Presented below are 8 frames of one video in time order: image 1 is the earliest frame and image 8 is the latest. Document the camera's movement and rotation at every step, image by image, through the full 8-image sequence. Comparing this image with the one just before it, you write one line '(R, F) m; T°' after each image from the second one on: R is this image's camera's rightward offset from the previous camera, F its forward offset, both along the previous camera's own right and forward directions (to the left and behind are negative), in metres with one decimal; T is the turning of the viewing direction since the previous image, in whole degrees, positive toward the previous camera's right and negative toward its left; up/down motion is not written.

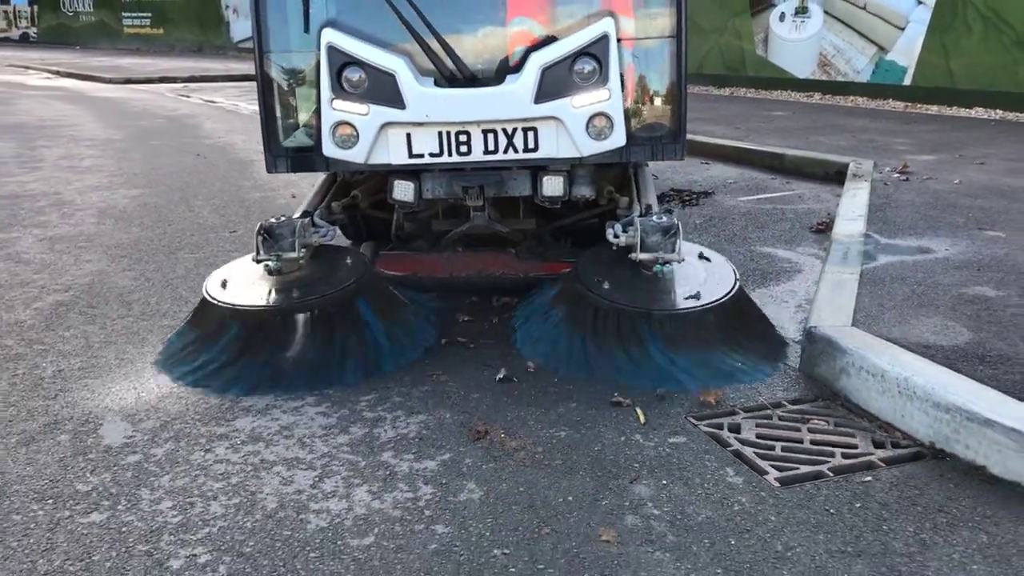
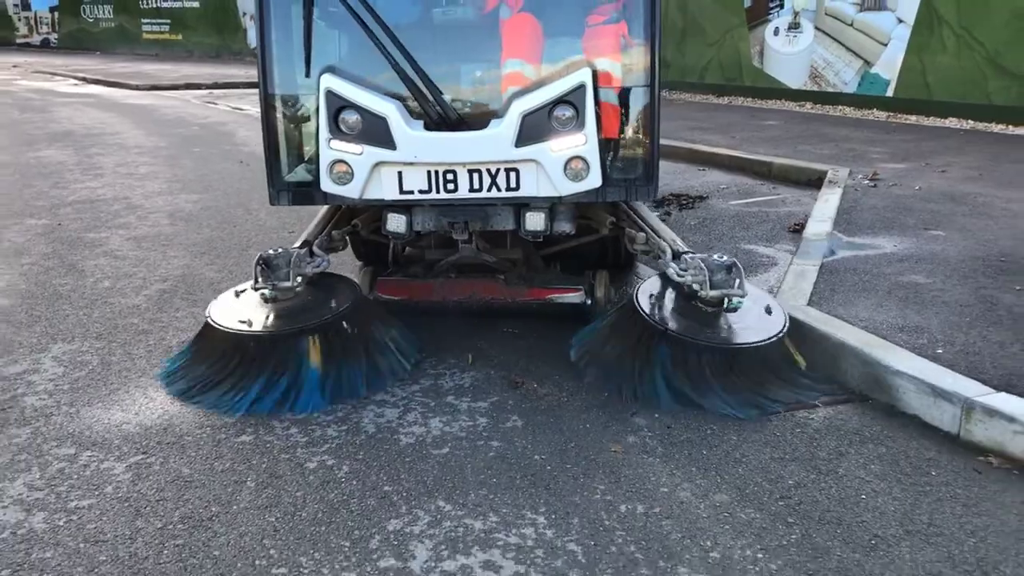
(-0.1, -0.9) m; 0°
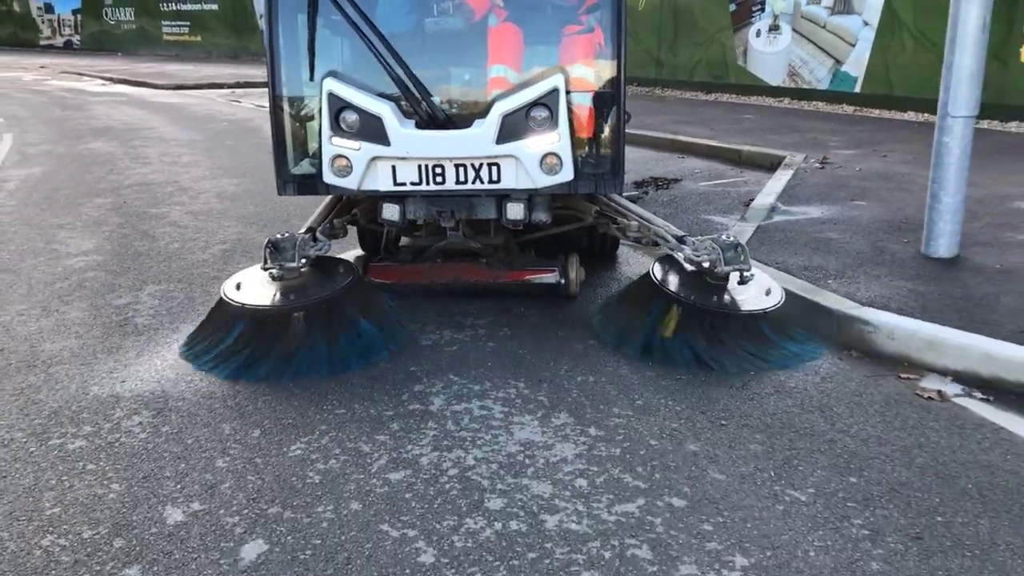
(+0.1, -1.1) m; -1°
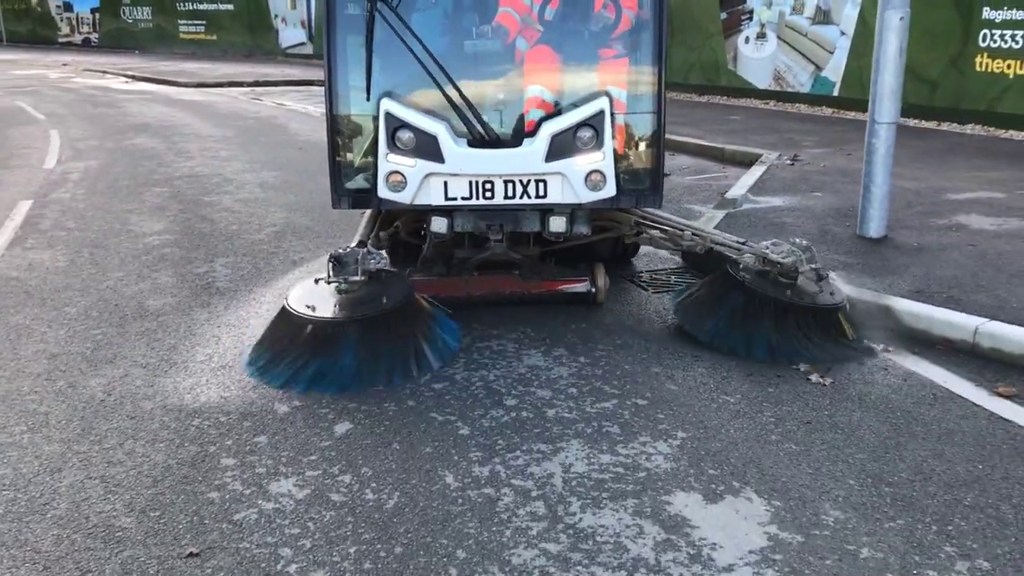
(0.0, -1.1) m; 0°
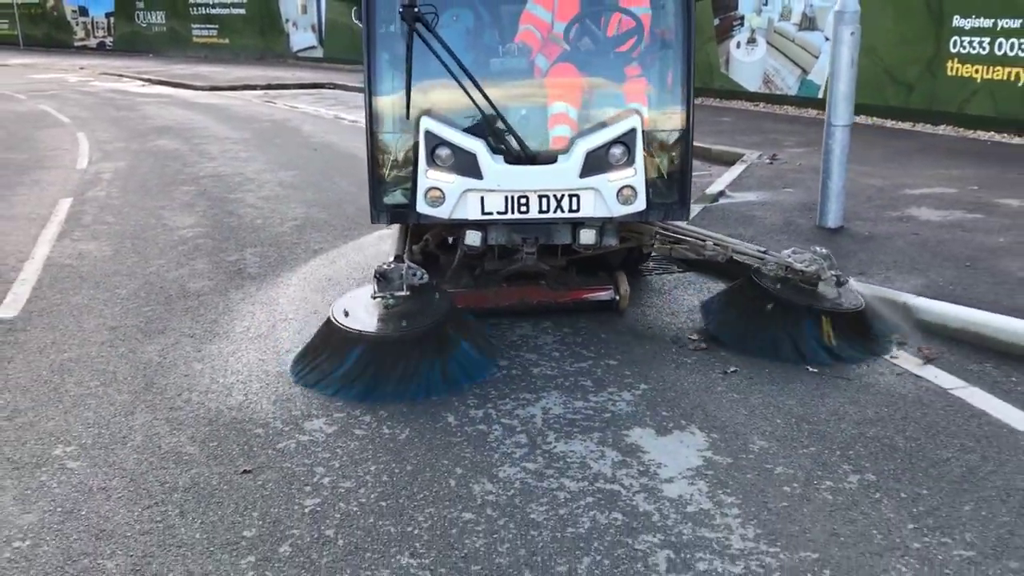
(+0.1, -0.8) m; 0°
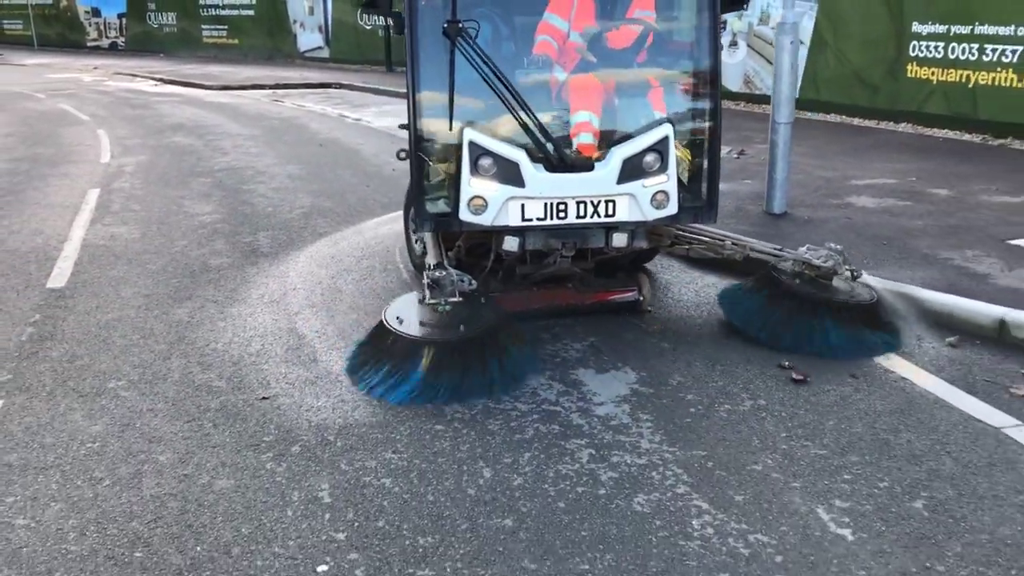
(+0.2, -0.9) m; 0°
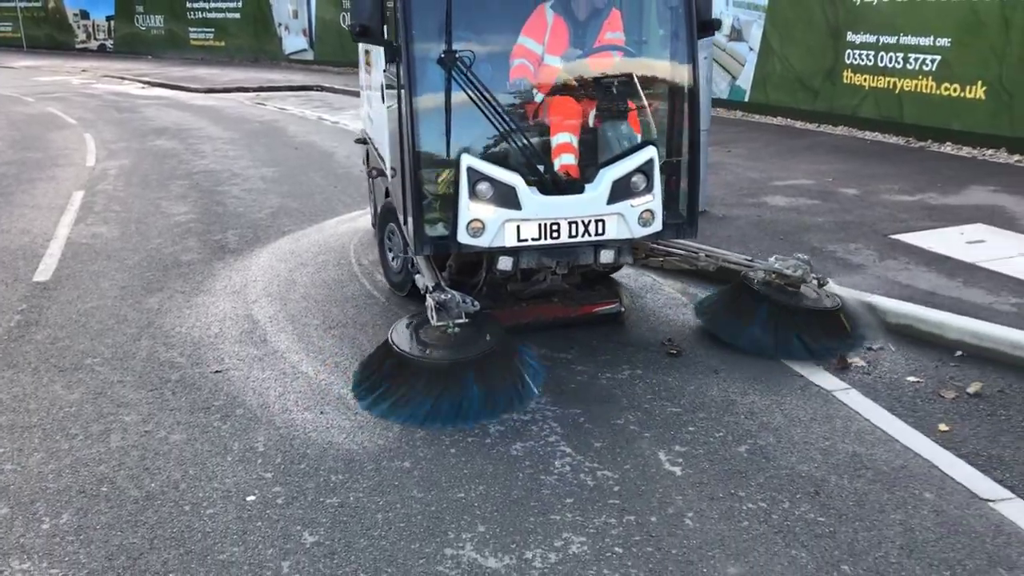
(+0.5, -0.8) m; 0°
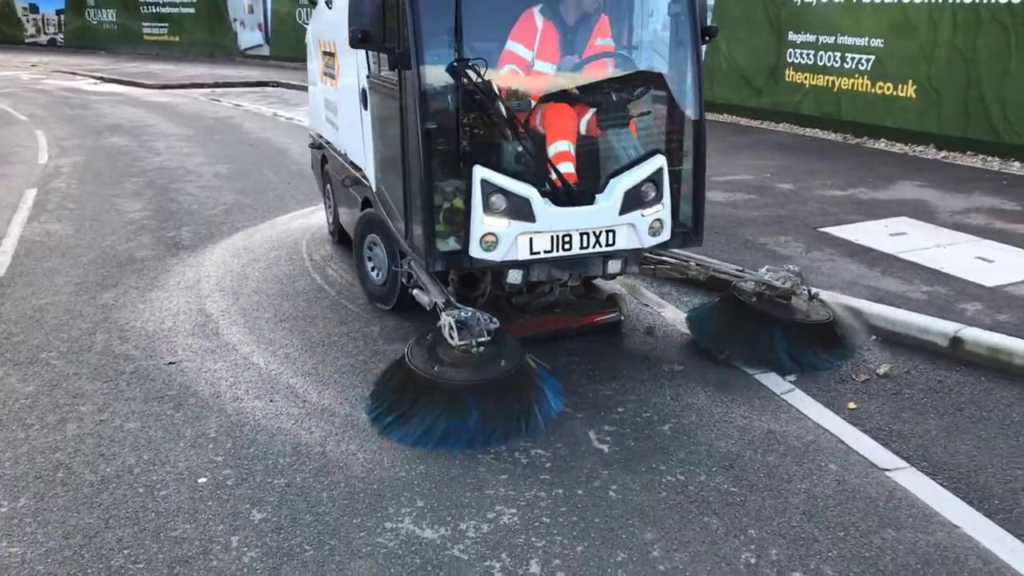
(+0.1, -0.3) m; +2°
